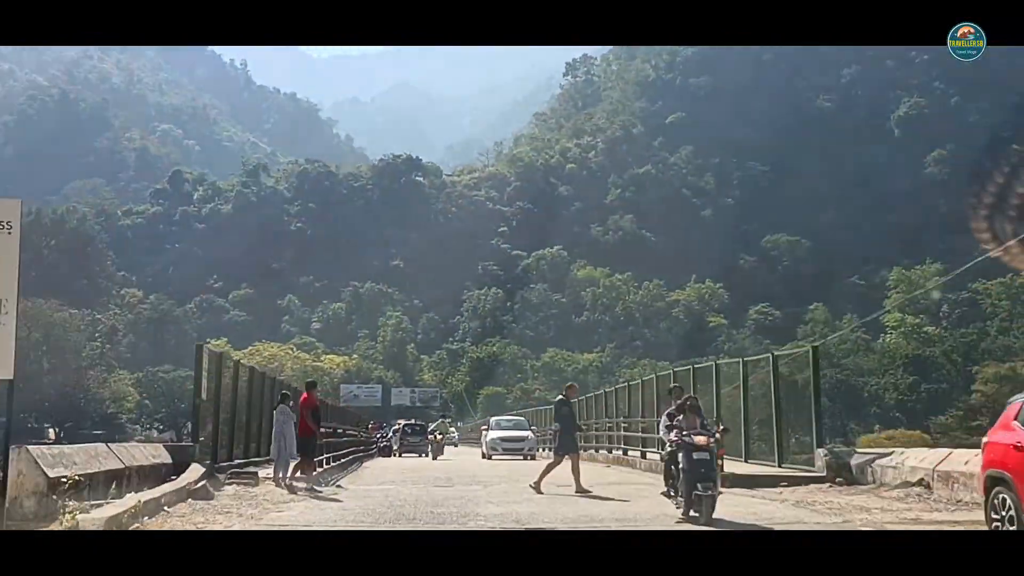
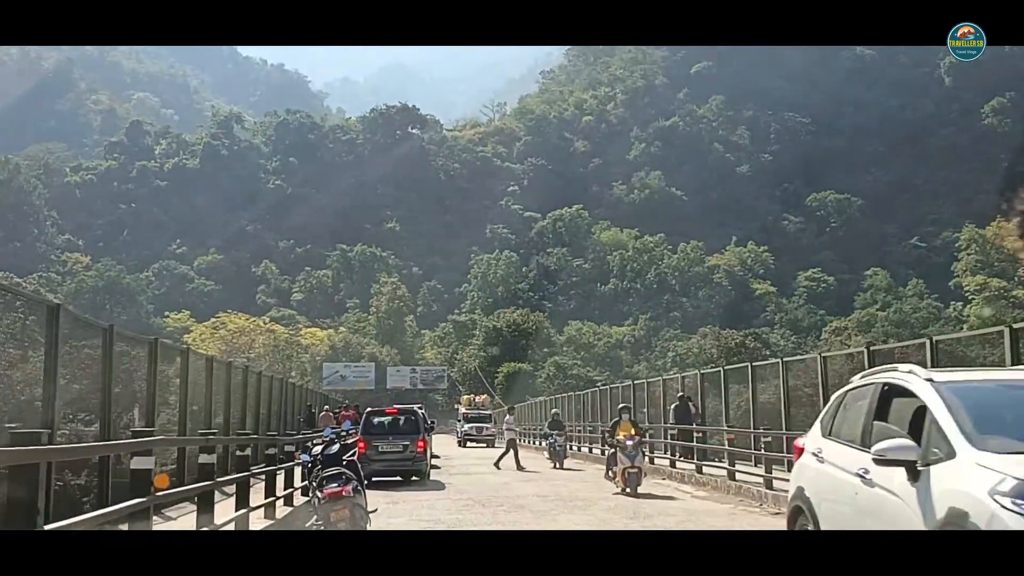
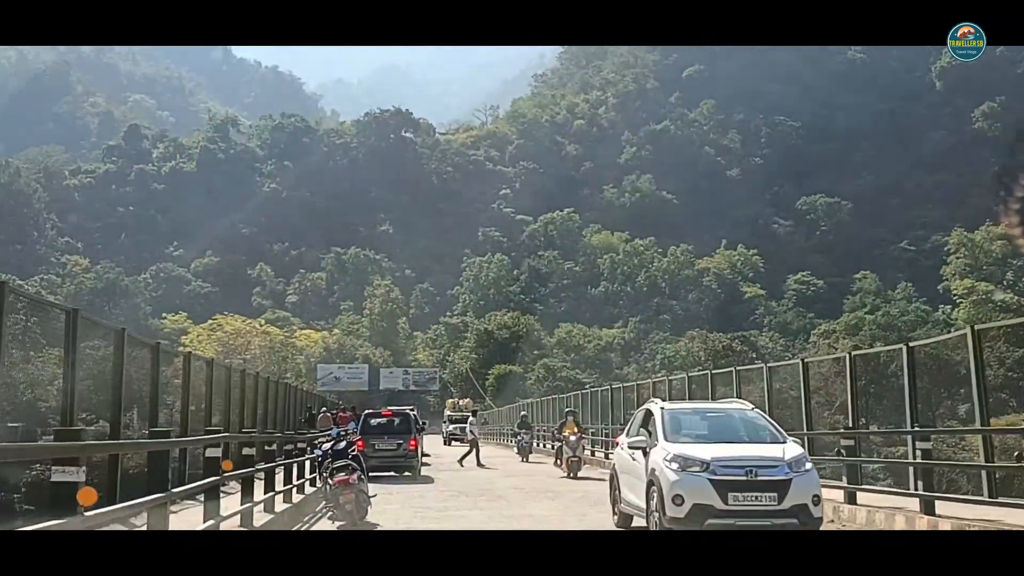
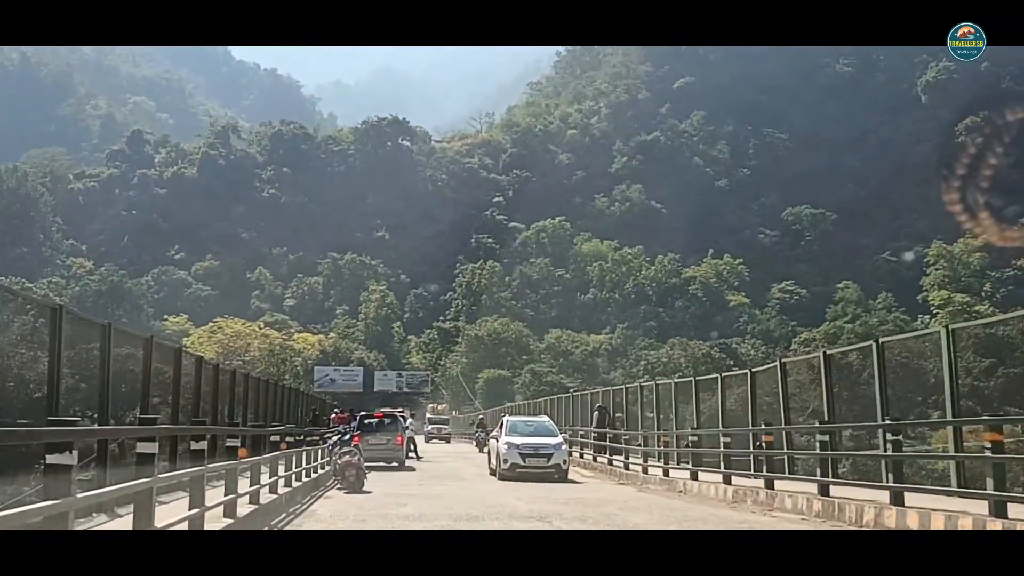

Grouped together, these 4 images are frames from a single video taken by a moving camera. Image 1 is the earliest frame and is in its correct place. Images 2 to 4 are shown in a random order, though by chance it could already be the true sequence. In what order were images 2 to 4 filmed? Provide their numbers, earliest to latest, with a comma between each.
4, 3, 2
